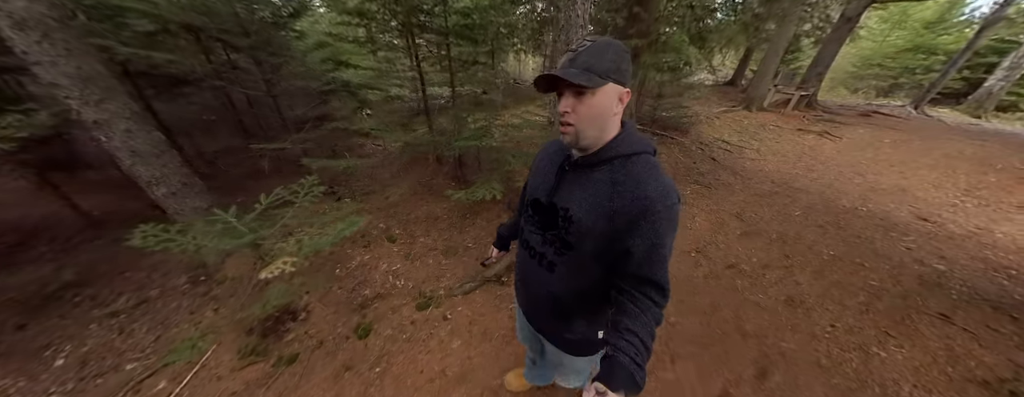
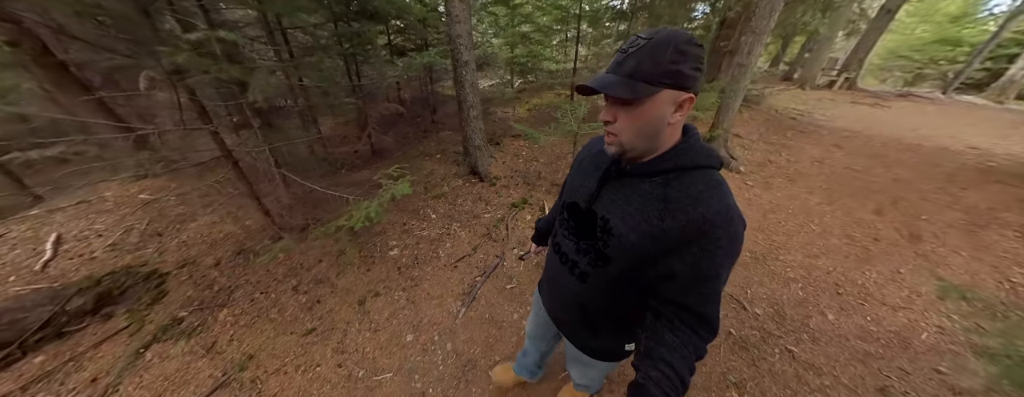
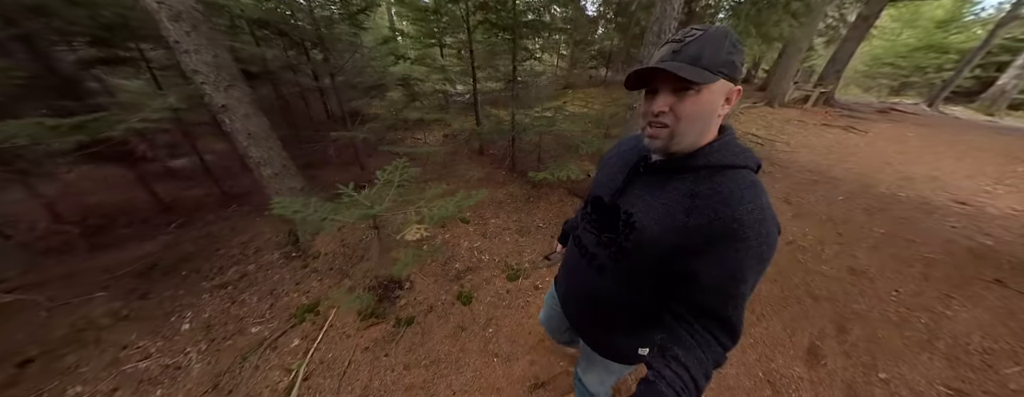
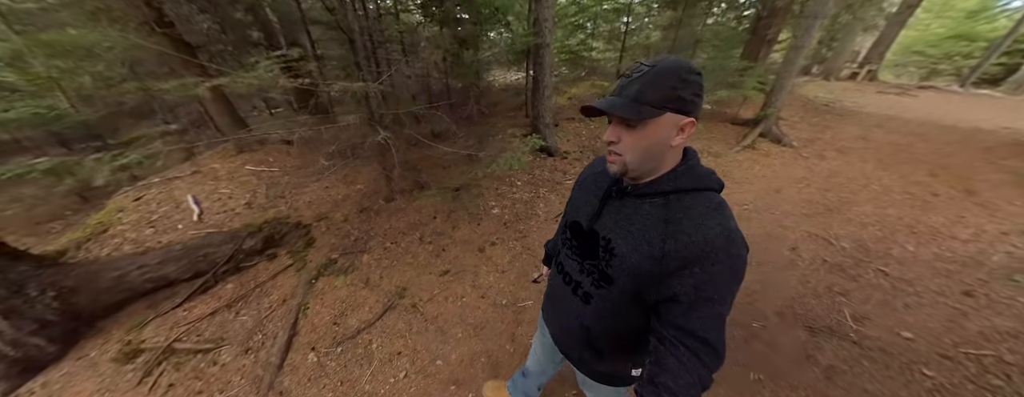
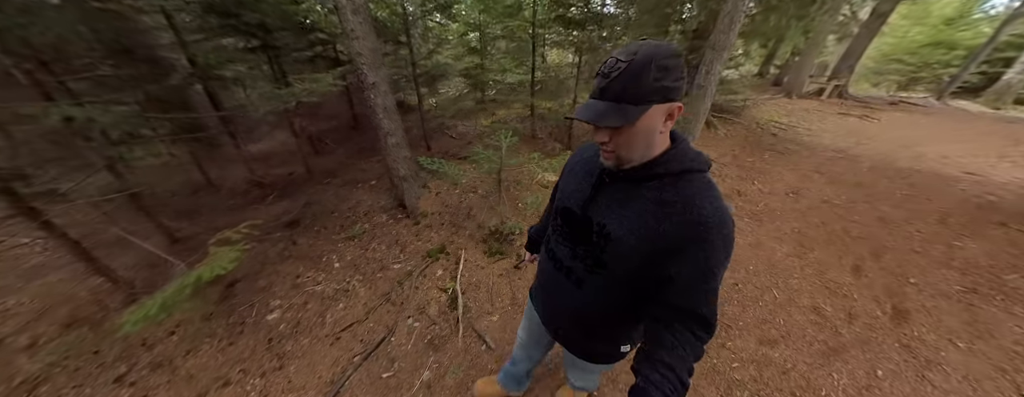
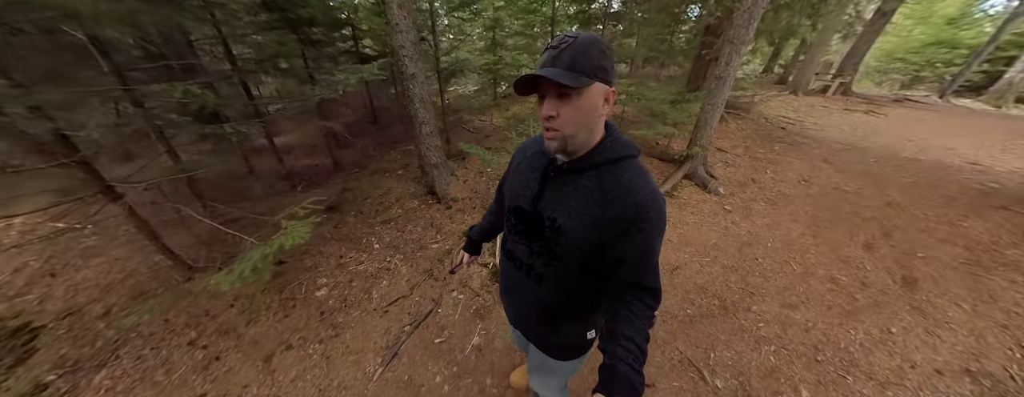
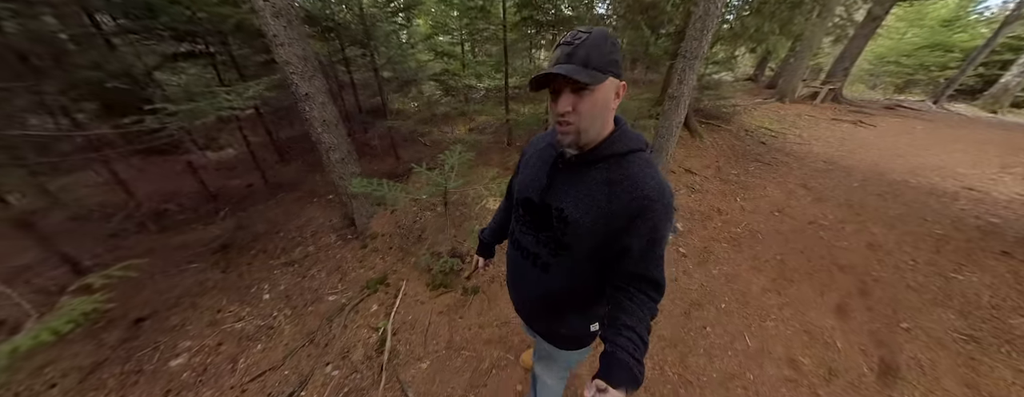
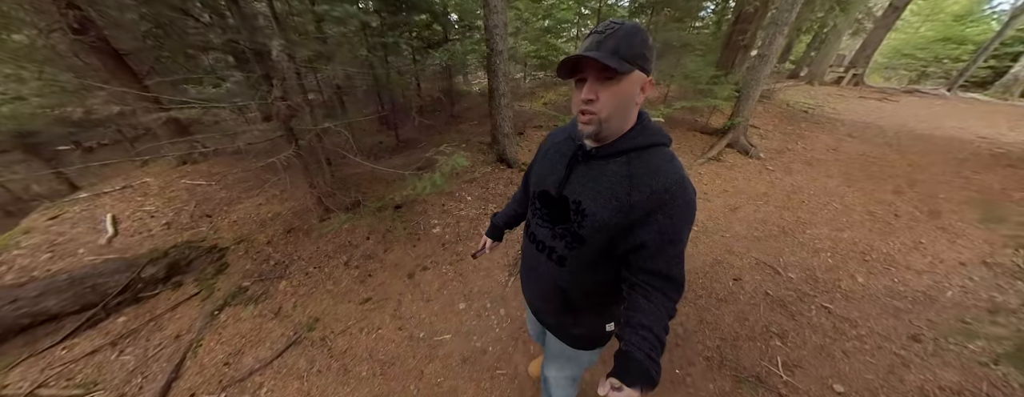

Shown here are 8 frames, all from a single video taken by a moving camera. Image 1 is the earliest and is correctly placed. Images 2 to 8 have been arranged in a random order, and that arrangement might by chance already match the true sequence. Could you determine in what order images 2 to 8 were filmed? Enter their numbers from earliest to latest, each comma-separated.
3, 7, 5, 6, 2, 8, 4
